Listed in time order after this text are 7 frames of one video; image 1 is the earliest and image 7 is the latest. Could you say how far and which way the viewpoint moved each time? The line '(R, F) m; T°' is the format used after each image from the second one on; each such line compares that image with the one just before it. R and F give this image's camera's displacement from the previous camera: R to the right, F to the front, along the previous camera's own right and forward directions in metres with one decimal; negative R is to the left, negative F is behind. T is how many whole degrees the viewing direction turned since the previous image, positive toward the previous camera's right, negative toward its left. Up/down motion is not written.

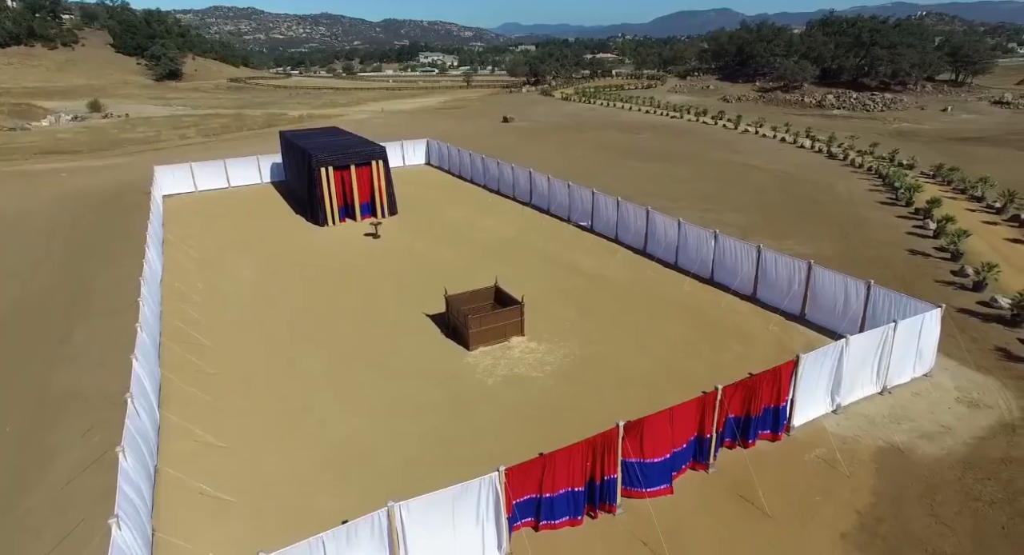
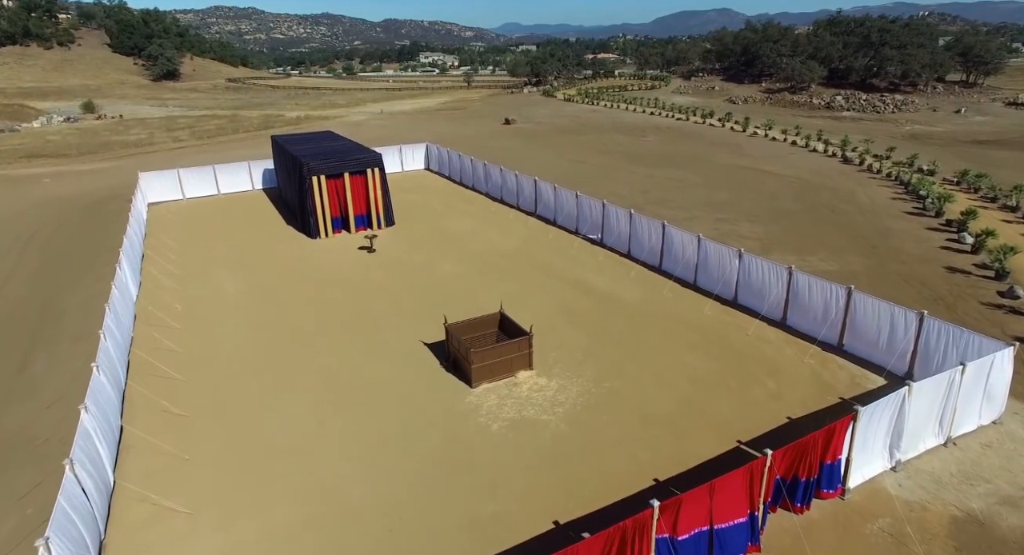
(-0.2, +1.6) m; 0°
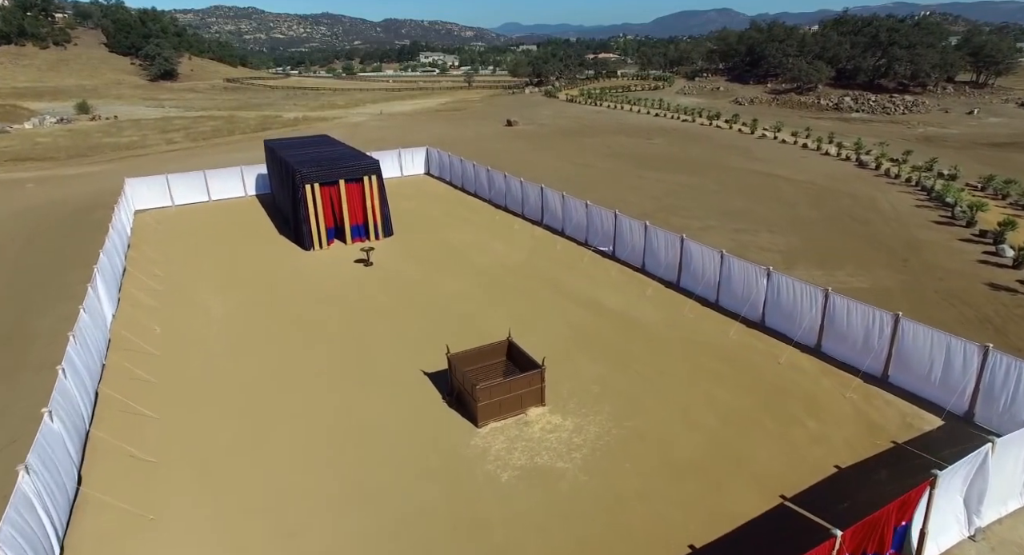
(-0.2, +1.4) m; 0°
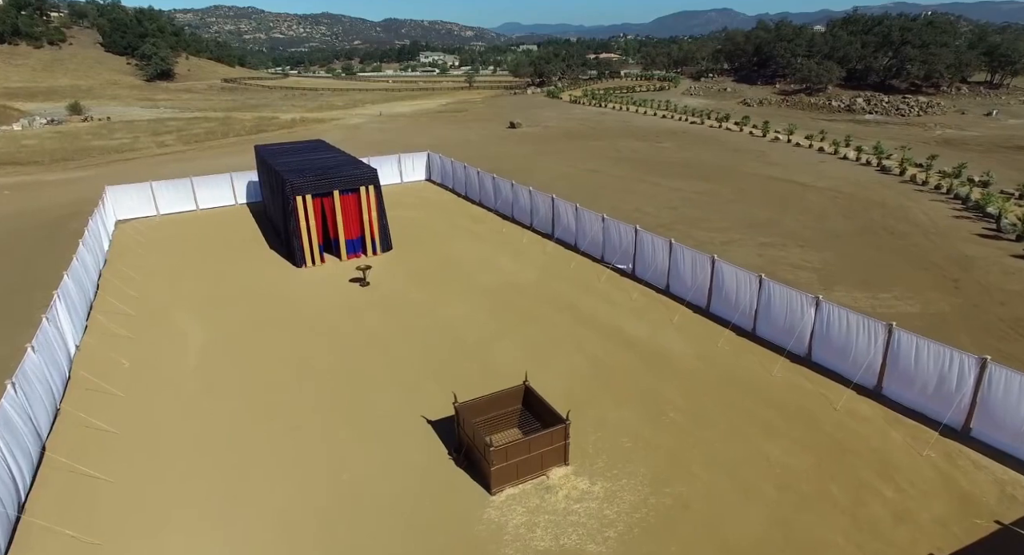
(-0.3, +1.8) m; 0°
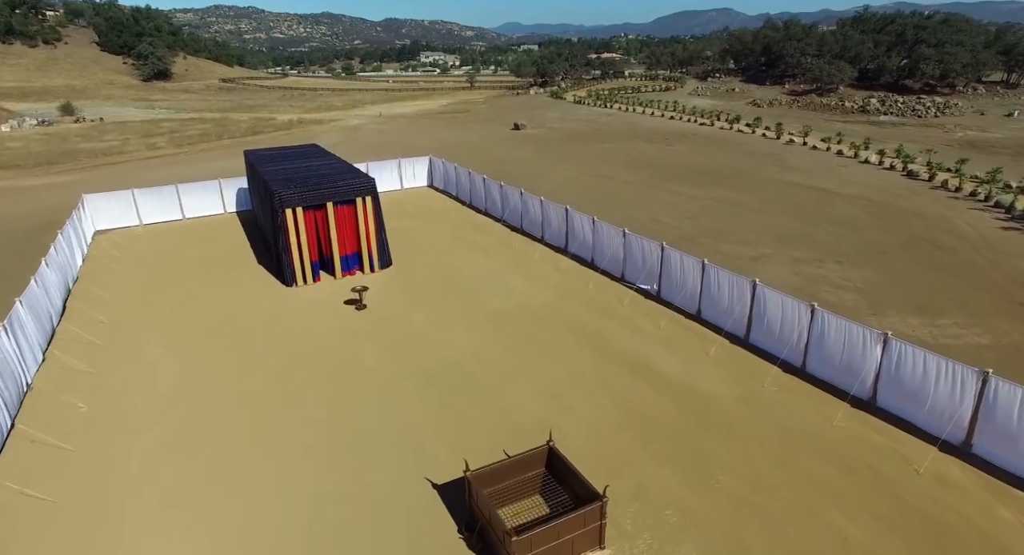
(-0.3, +1.9) m; 0°
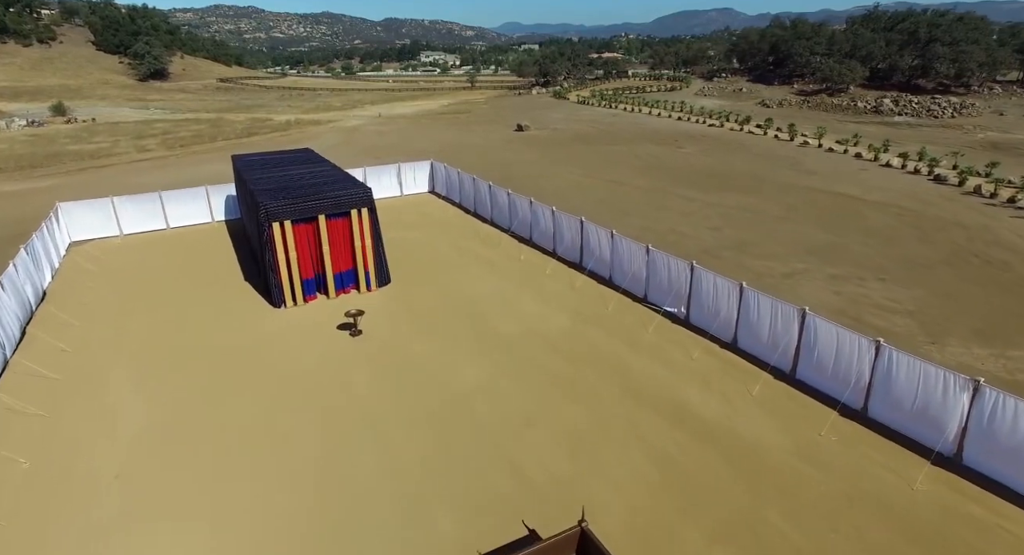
(-0.3, +1.8) m; 0°
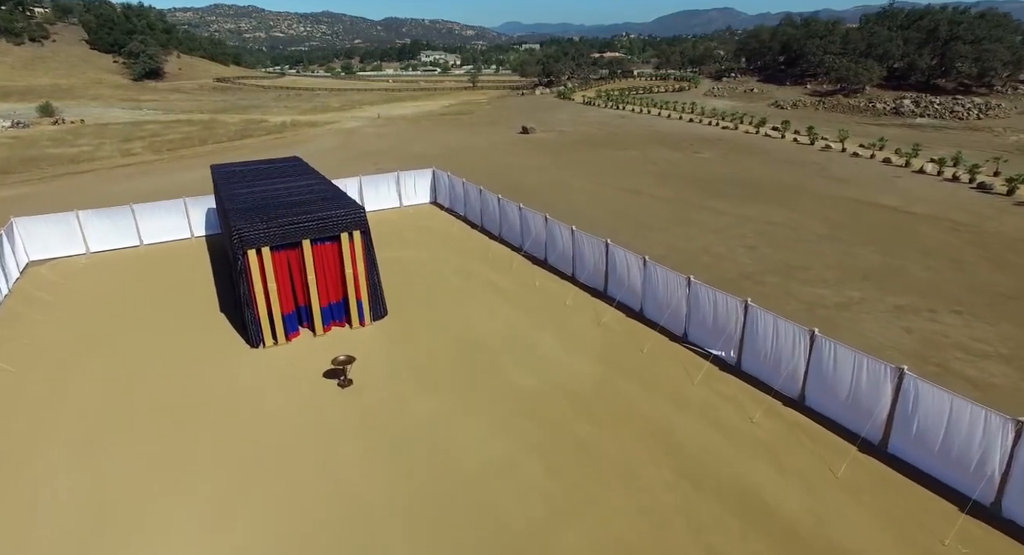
(-0.4, +2.5) m; 0°
